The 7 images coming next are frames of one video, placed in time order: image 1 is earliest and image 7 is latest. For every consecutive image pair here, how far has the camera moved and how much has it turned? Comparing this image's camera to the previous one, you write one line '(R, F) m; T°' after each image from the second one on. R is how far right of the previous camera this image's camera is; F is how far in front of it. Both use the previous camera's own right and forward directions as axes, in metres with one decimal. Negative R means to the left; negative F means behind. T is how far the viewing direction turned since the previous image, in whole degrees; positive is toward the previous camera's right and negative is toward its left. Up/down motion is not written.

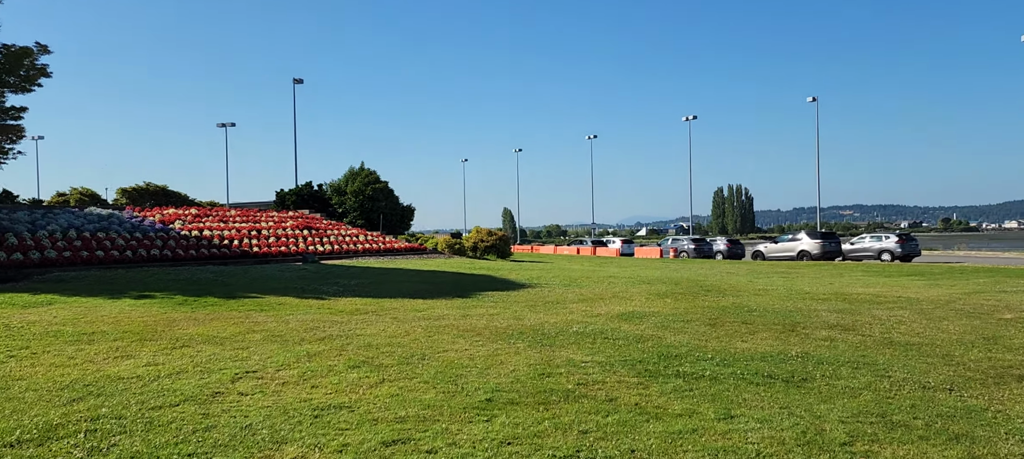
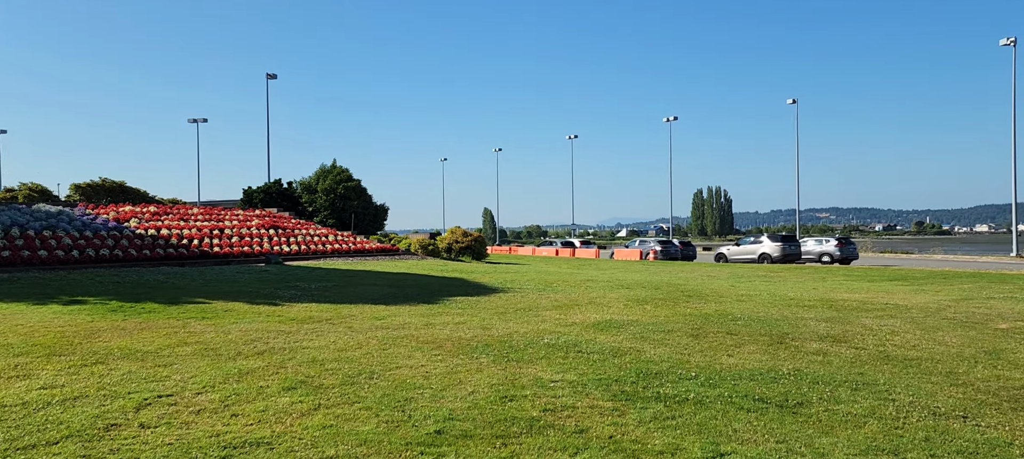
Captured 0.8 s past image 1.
(+0.2, +0.8) m; +2°
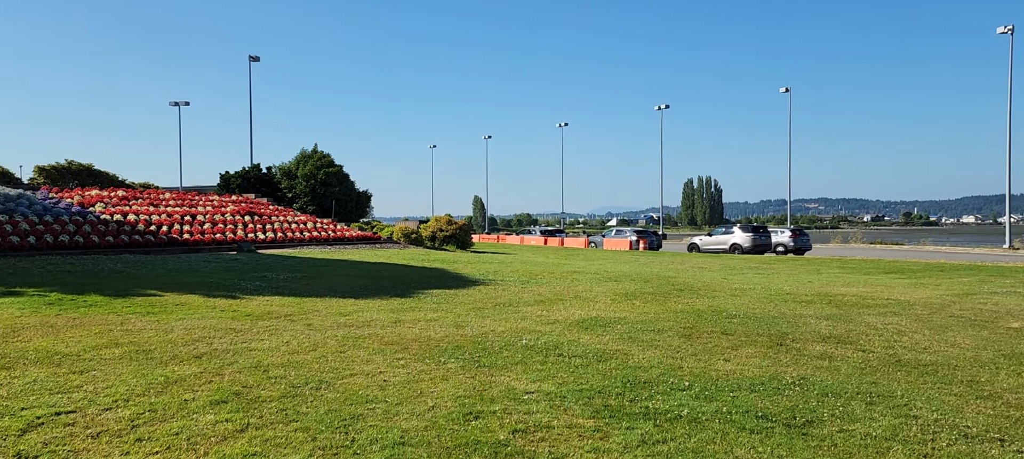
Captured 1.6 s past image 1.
(+0.1, +0.8) m; +1°
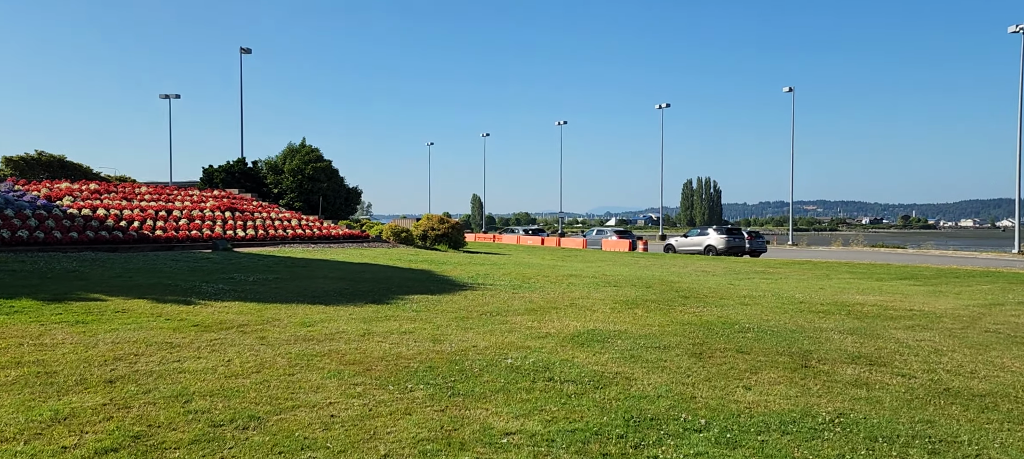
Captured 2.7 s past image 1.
(+0.1, +1.0) m; 0°
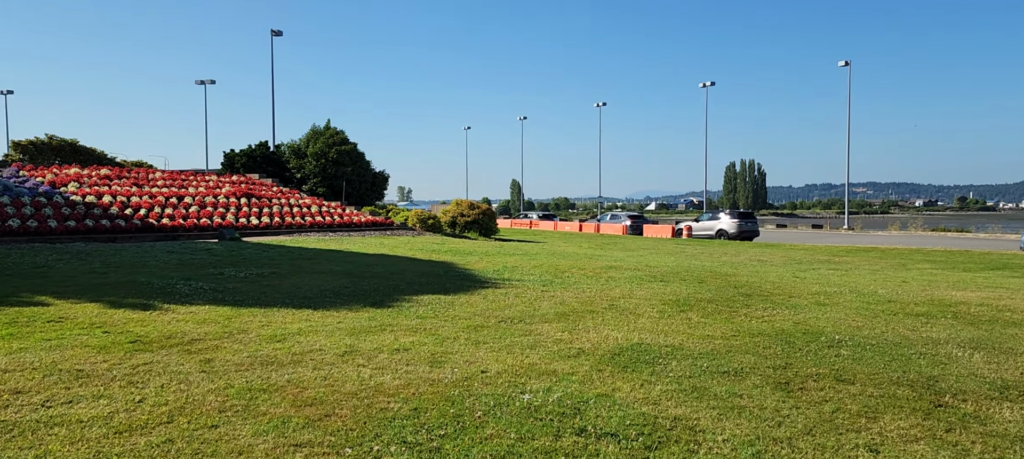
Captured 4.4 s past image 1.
(+0.1, +1.7) m; -3°
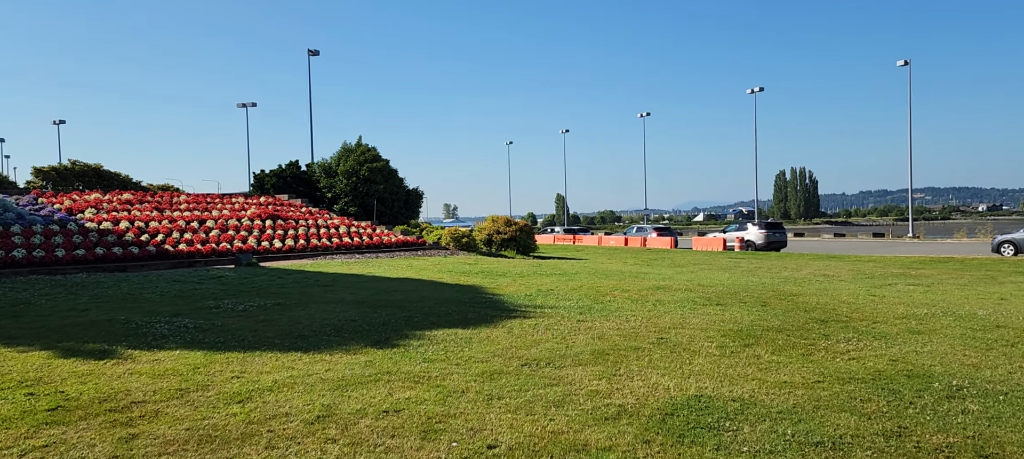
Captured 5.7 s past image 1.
(+0.2, +1.3) m; -4°
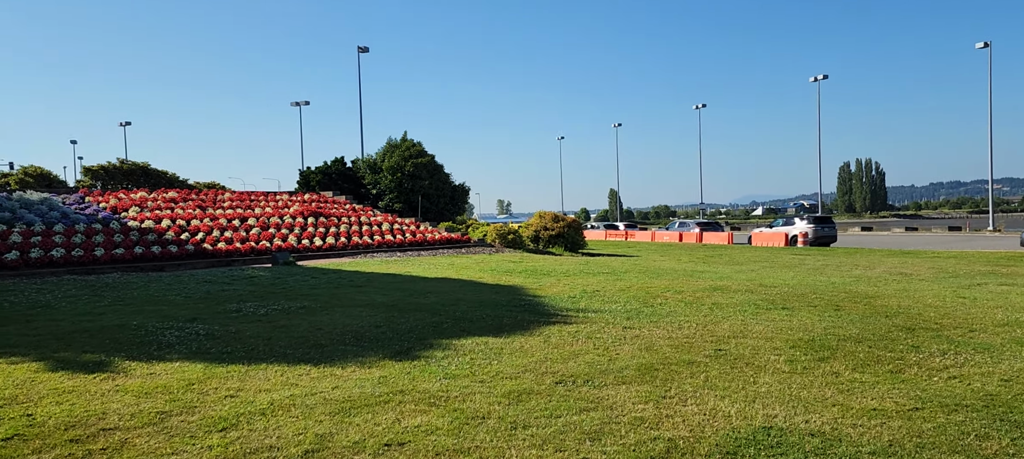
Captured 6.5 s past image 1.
(+0.2, +0.8) m; -4°
